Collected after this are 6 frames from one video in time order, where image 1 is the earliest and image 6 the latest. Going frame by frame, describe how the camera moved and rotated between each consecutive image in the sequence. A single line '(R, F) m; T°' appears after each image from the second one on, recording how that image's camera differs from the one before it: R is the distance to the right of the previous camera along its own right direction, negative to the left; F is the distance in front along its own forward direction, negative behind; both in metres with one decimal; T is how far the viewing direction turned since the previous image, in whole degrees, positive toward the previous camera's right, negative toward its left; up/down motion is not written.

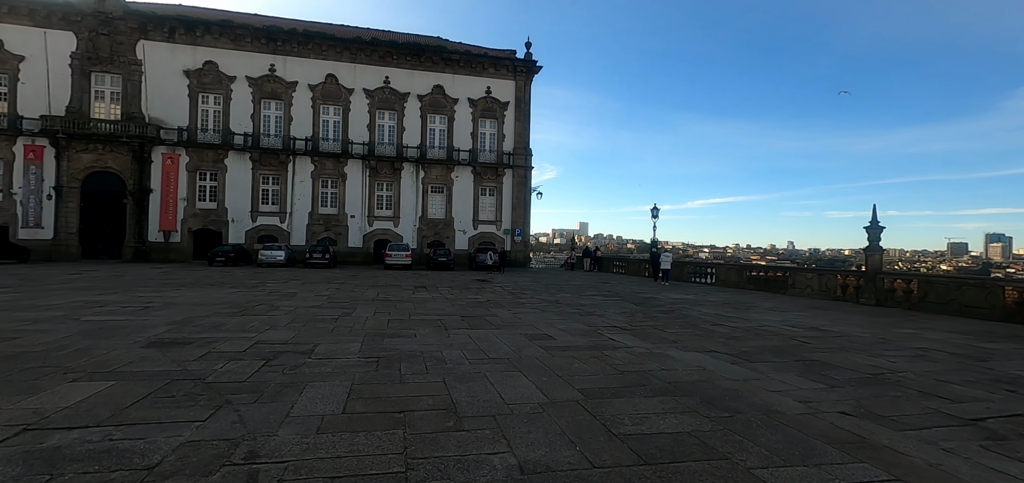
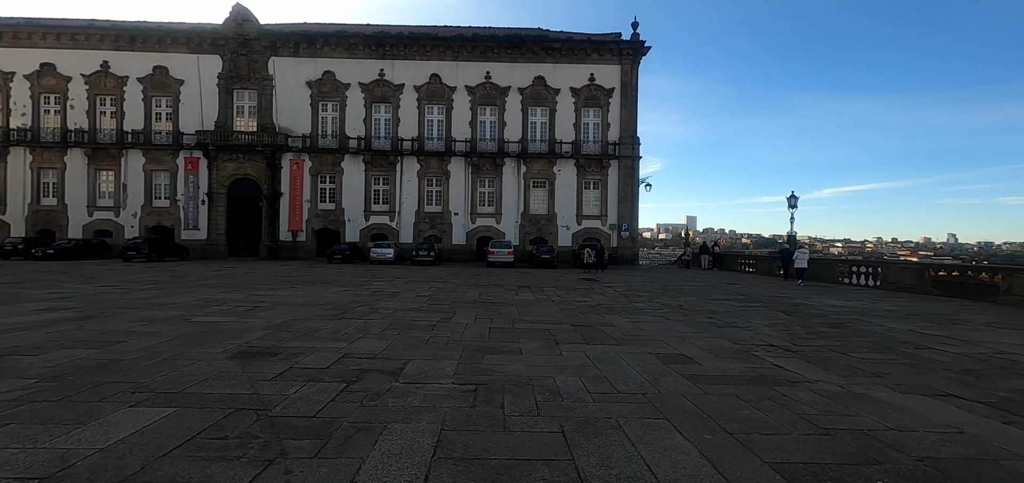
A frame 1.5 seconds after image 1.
(-0.3, +1.0) m; -13°
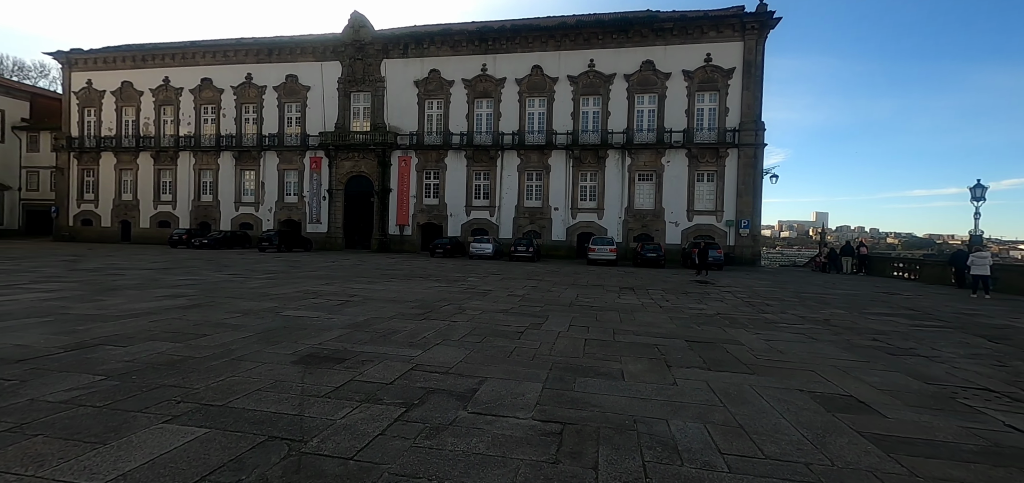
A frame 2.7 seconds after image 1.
(0.0, +0.8) m; -13°
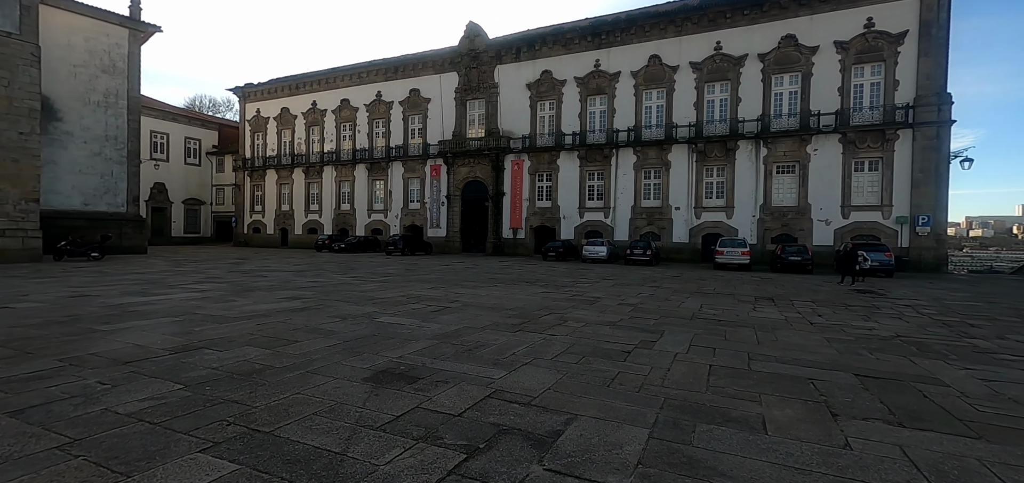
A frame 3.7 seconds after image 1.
(+0.1, +0.7) m; -15°
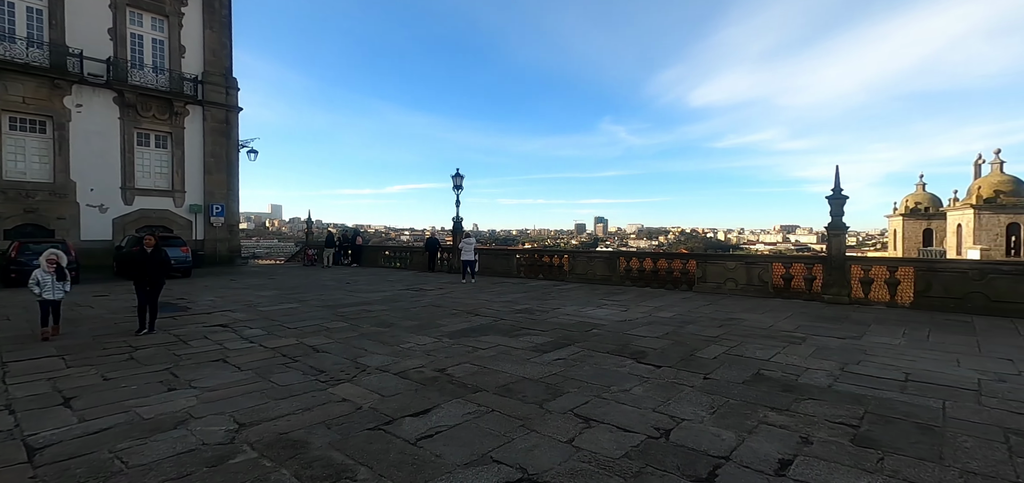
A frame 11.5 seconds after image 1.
(+0.2, +0.7) m; 0°
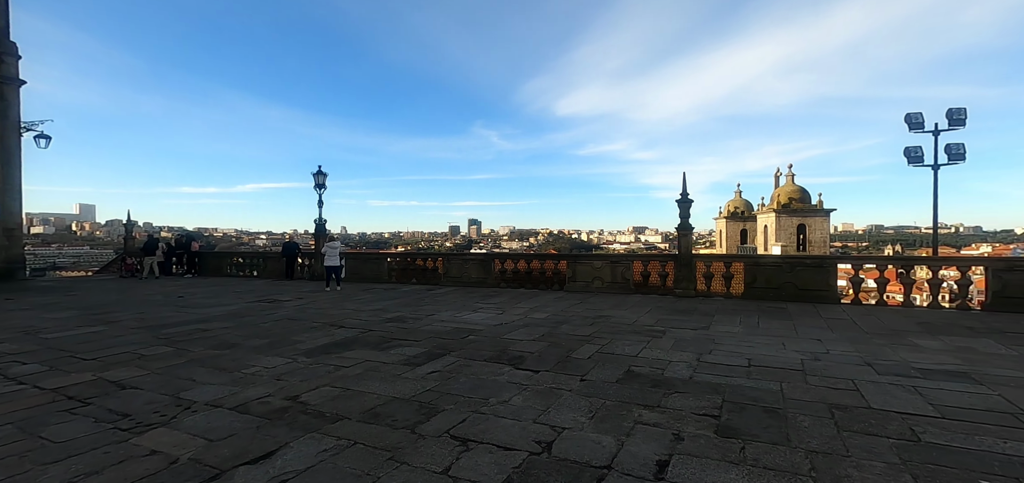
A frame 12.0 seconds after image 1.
(+0.1, +0.5) m; +16°
